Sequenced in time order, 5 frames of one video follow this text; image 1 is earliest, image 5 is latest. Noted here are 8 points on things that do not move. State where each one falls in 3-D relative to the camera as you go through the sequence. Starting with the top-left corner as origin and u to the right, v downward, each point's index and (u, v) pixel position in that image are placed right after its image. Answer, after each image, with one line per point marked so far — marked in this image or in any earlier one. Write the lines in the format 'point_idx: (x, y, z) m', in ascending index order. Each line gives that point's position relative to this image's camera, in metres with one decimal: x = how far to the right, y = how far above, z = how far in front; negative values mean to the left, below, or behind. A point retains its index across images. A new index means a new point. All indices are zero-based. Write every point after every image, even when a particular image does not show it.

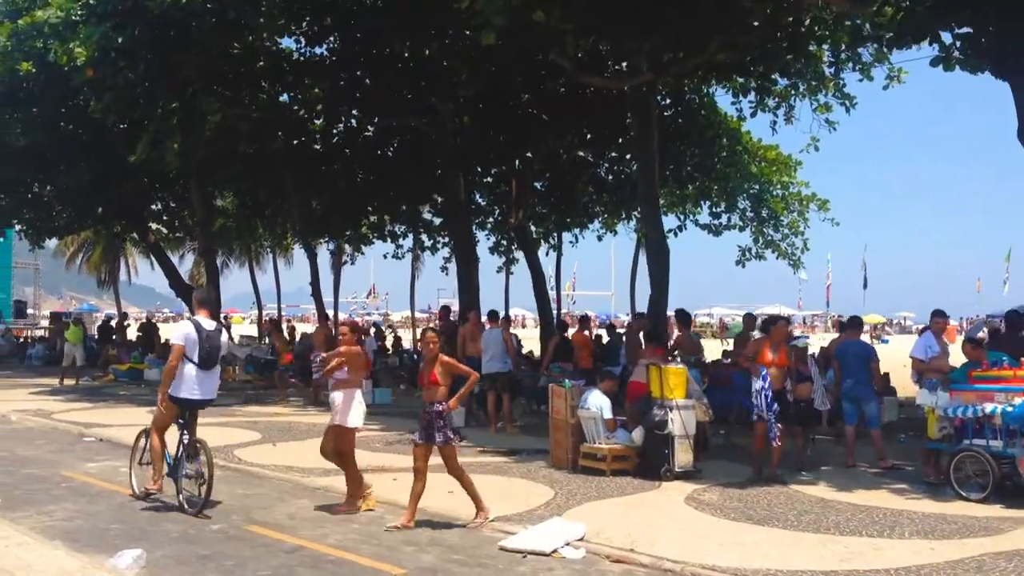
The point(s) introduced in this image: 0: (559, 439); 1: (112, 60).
0: (+0.5, -1.6, +10.6) m
1: (-7.4, +4.3, +18.7) m
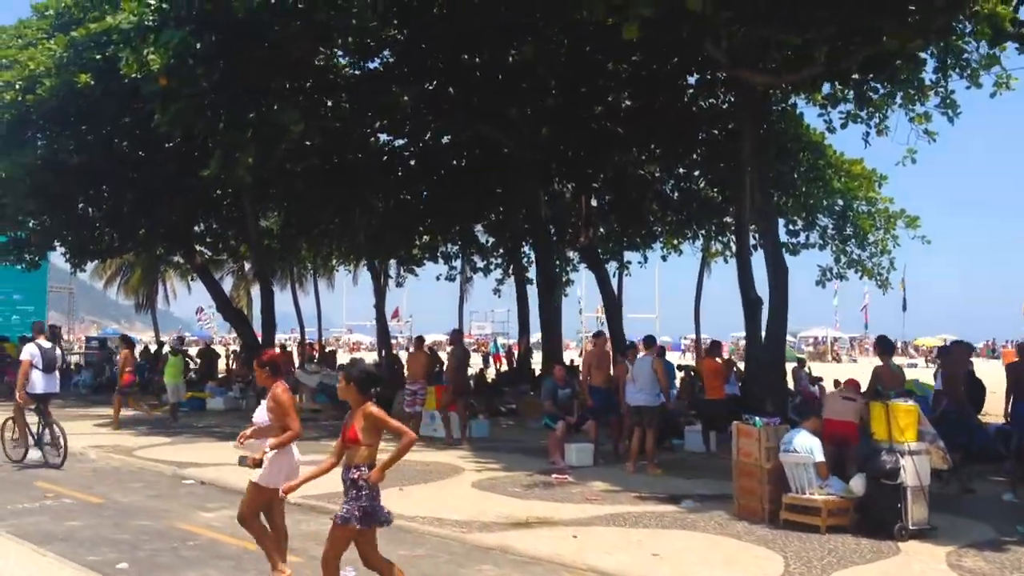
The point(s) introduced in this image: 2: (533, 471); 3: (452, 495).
0: (+2.2, -1.8, +9.1) m
1: (-5.6, +3.9, +17.5) m
2: (+0.3, -2.3, +12.6) m
3: (-0.6, -2.2, +10.7) m
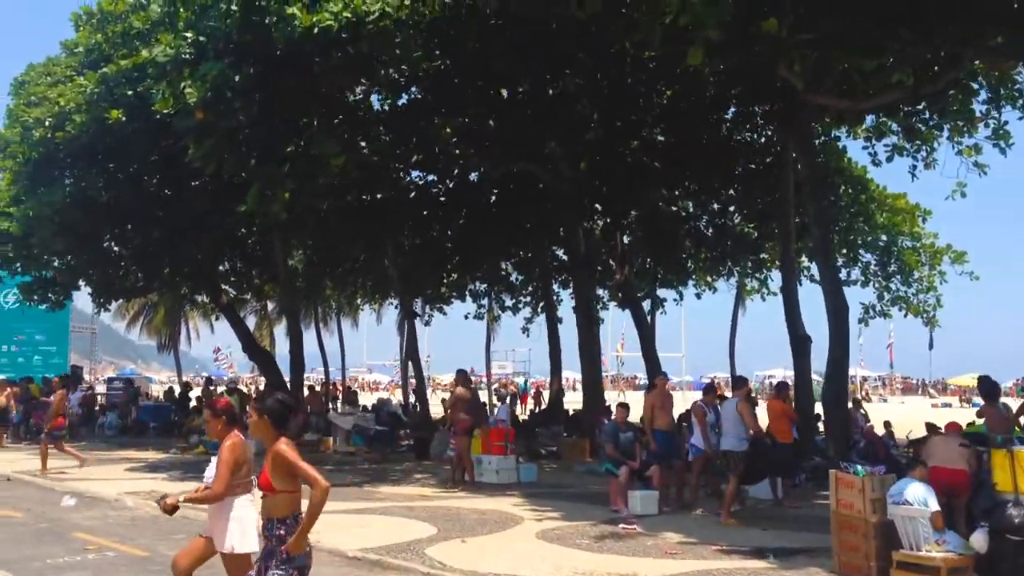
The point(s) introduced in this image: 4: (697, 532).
0: (+2.8, -2.1, +8.3) m
1: (-4.9, +3.2, +17.1) m
2: (+1.0, -2.8, +11.9) m
3: (+0.1, -2.6, +9.9) m
4: (+2.0, -2.7, +10.9) m
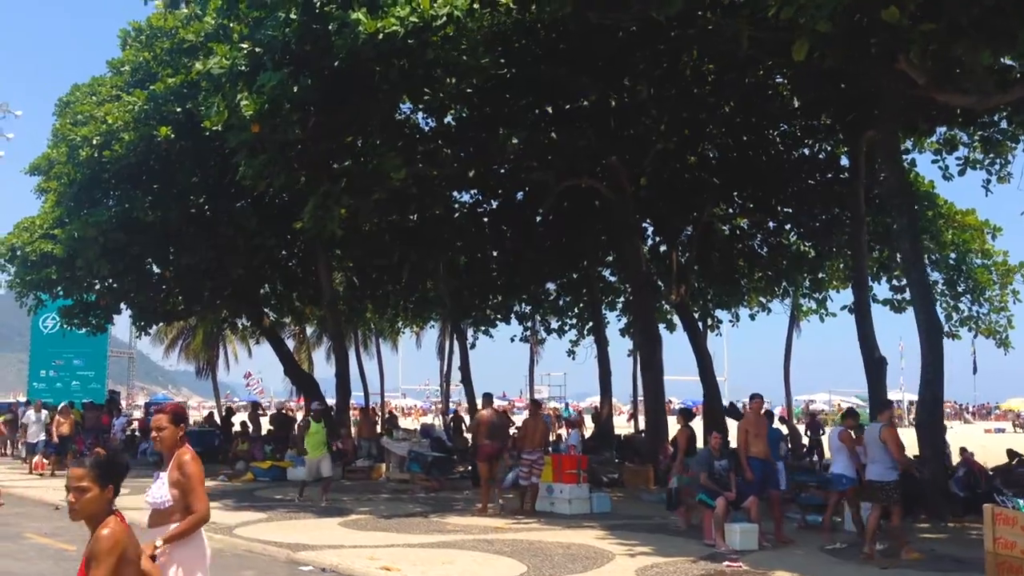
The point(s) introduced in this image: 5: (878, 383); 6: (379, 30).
0: (+3.7, -2.2, +7.4) m
1: (-3.8, +2.9, +16.4) m
2: (+2.0, -2.9, +11.0) m
3: (+1.0, -2.7, +9.0) m
4: (+3.0, -2.8, +10.0) m
5: (+7.3, -1.9, +20.0) m
6: (-2.0, +3.9, +15.1) m
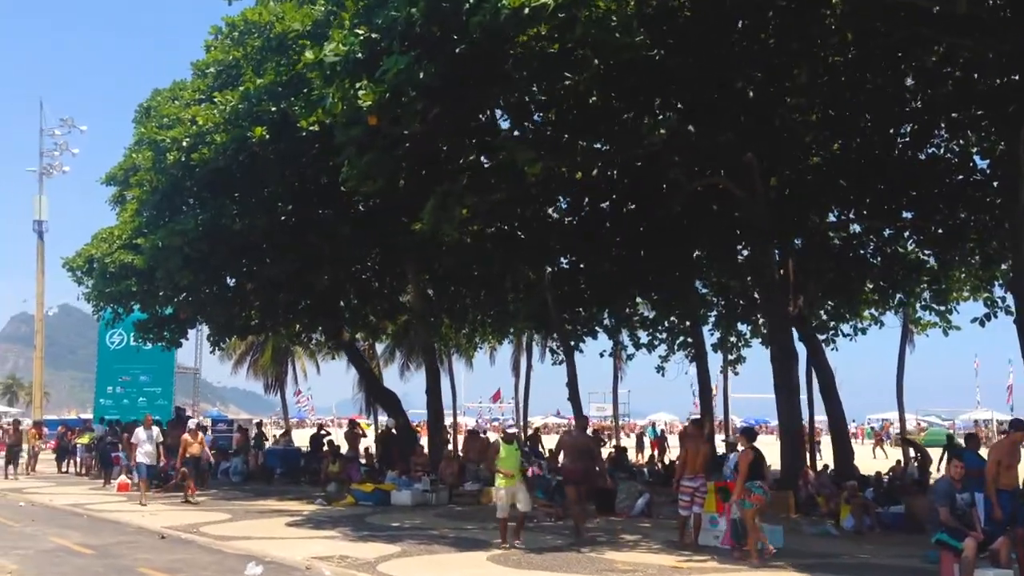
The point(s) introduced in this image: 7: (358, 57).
0: (+5.5, -2.1, +5.5) m
1: (-1.6, +2.8, +15.0) m
2: (+3.9, -2.9, +9.1) m
3: (+2.8, -2.7, +7.3) m
4: (+4.9, -2.8, +8.1) m
5: (+9.6, -2.0, +17.9) m
6: (+0.1, +3.8, +13.5) m
7: (-2.4, +3.6, +15.5) m
